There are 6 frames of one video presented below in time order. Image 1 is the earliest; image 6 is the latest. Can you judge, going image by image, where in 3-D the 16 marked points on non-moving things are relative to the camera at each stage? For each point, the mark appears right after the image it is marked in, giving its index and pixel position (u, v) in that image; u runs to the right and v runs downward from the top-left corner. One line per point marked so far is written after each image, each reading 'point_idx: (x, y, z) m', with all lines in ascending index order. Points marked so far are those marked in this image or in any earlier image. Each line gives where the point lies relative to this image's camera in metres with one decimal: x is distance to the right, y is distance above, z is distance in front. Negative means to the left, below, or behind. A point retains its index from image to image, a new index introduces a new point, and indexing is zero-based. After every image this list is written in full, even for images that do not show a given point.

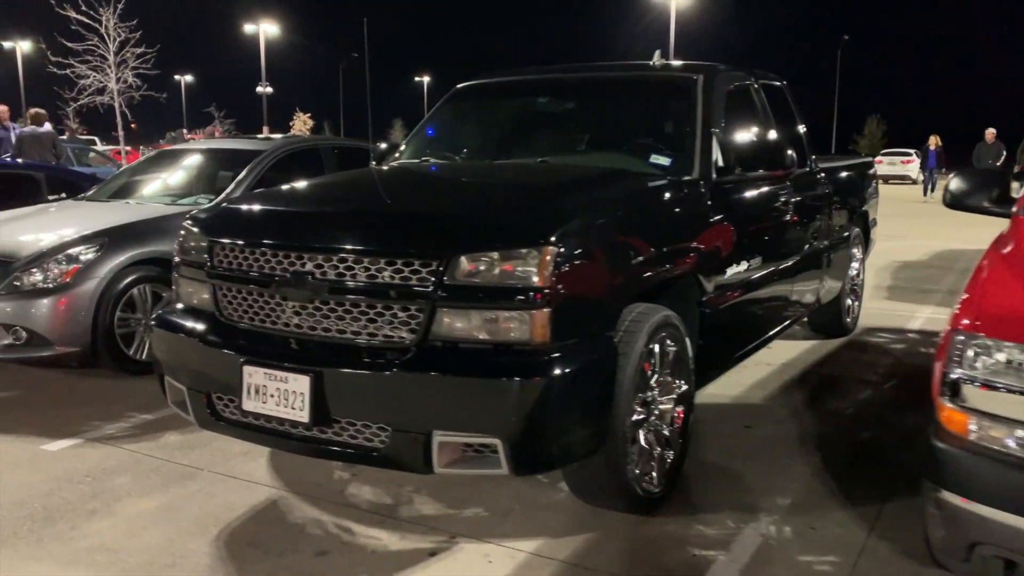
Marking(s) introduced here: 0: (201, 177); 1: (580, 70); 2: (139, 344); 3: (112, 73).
0: (-2.5, +0.9, +7.4) m
1: (+0.4, +1.1, +4.8) m
2: (-2.2, -0.3, +5.7) m
3: (-8.0, +4.3, +18.8) m
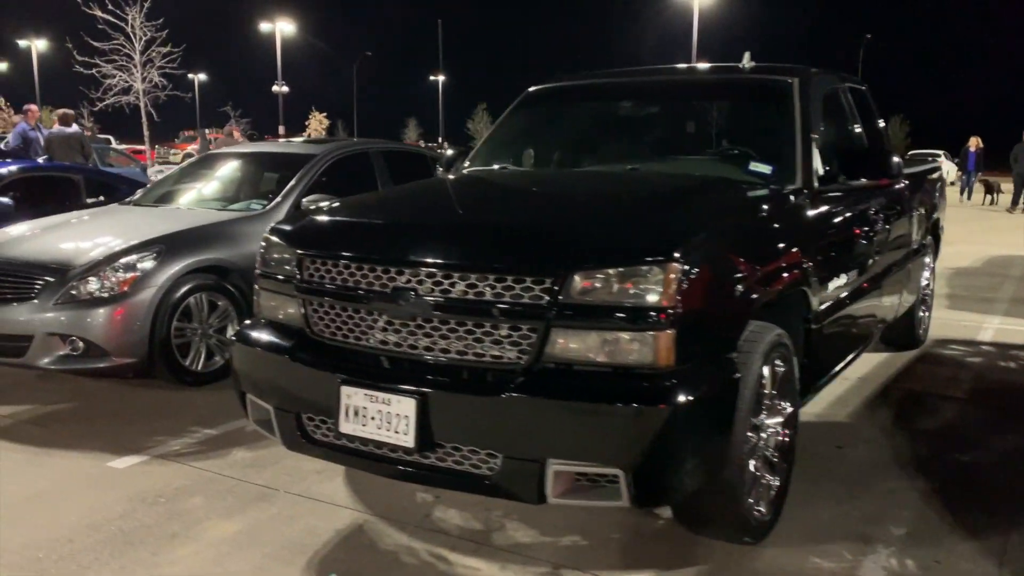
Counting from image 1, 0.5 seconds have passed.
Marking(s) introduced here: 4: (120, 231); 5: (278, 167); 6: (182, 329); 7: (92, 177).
0: (-2.1, +0.8, +7.2) m
1: (+0.7, +1.0, +4.6) m
2: (-1.9, -0.4, +5.5) m
3: (-7.4, +4.3, +18.7) m
4: (-2.3, +0.3, +5.6) m
5: (-1.8, +0.9, +7.1) m
6: (-1.9, -0.2, +5.4) m
7: (-4.0, +1.1, +9.0) m
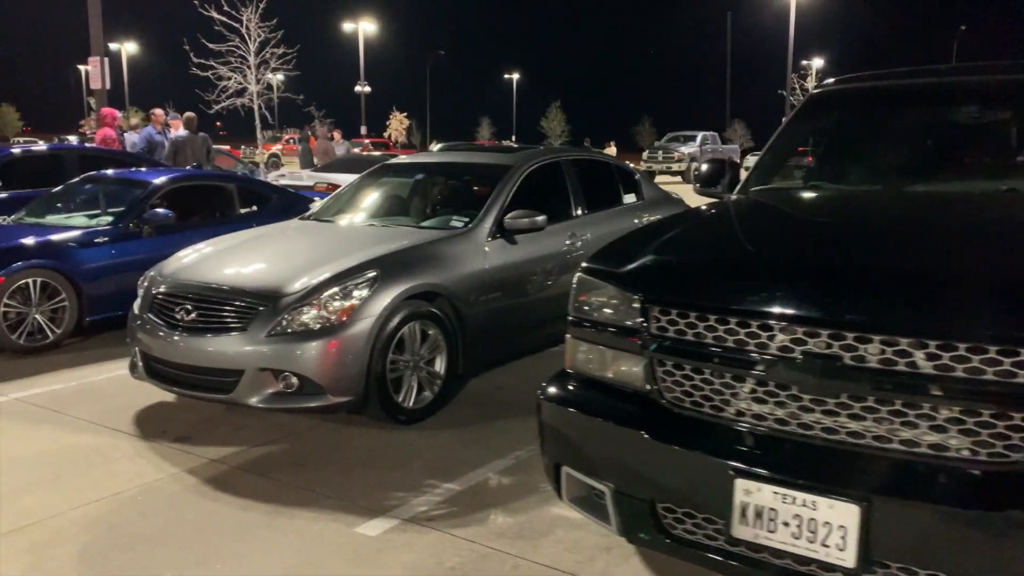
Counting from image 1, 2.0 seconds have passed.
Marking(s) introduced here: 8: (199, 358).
0: (-0.7, +0.7, +6.7) m
1: (+2.0, +0.9, +3.9) m
2: (-0.6, -0.5, +5.0) m
3: (-5.1, +4.2, +18.5) m
4: (-1.0, +0.2, +5.1) m
5: (-0.4, +0.8, +6.6) m
6: (-0.6, -0.4, +4.9) m
7: (-2.5, +0.9, +8.6) m
8: (-1.6, -0.4, +4.7) m
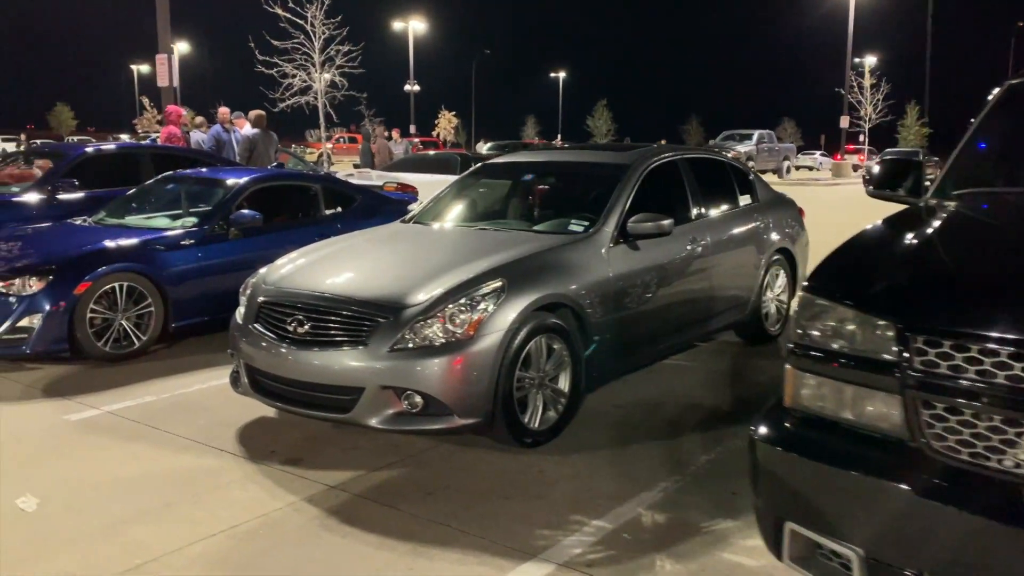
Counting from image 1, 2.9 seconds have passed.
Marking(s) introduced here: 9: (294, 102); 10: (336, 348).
0: (+0.1, +0.7, +6.3) m
1: (+2.6, +0.8, +3.3) m
2: (+0.1, -0.6, +4.5) m
3: (-3.8, +4.2, +18.3) m
4: (-0.3, +0.1, +4.7) m
5: (+0.3, +0.7, +6.2) m
6: (0.0, -0.4, +4.5) m
7: (-1.6, +0.9, +8.3) m
8: (-0.9, -0.4, +4.4) m
9: (-4.4, +3.8, +19.1) m
10: (-0.8, -0.3, +4.4) m
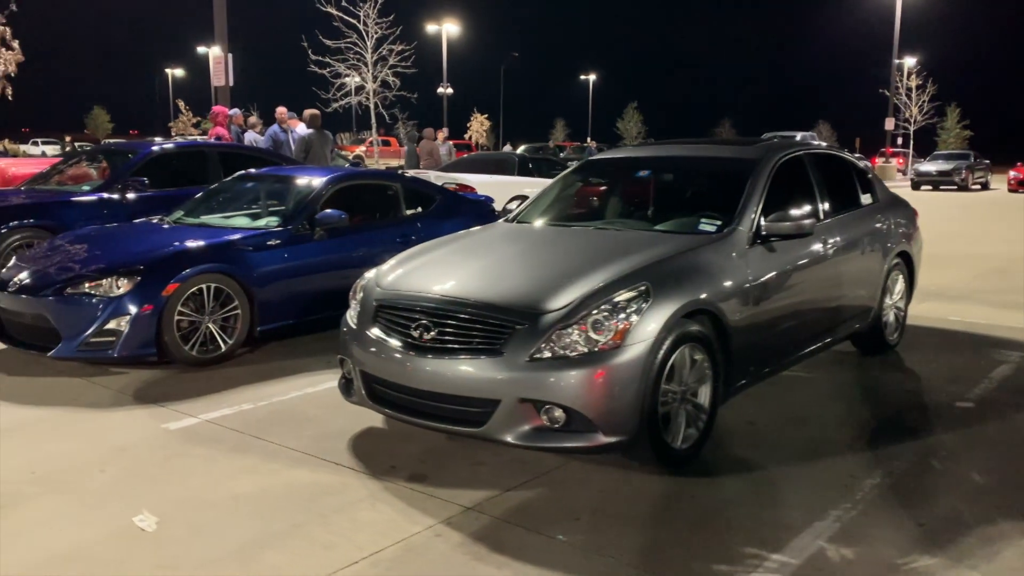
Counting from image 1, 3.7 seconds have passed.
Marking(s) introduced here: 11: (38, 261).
0: (+0.8, +0.6, +5.9) m
1: (+3.2, +0.8, +2.9) m
2: (+0.7, -0.6, +4.2) m
3: (-2.7, +4.2, +18.1) m
4: (+0.3, +0.1, +4.4) m
5: (+1.0, +0.7, +5.8) m
6: (+0.7, -0.5, +4.1) m
7: (-0.9, +0.9, +8.0) m
8: (-0.3, -0.4, +4.0) m
9: (-3.3, +3.7, +18.9) m
10: (-0.2, -0.3, +4.0) m
11: (-3.2, +0.2, +6.4) m
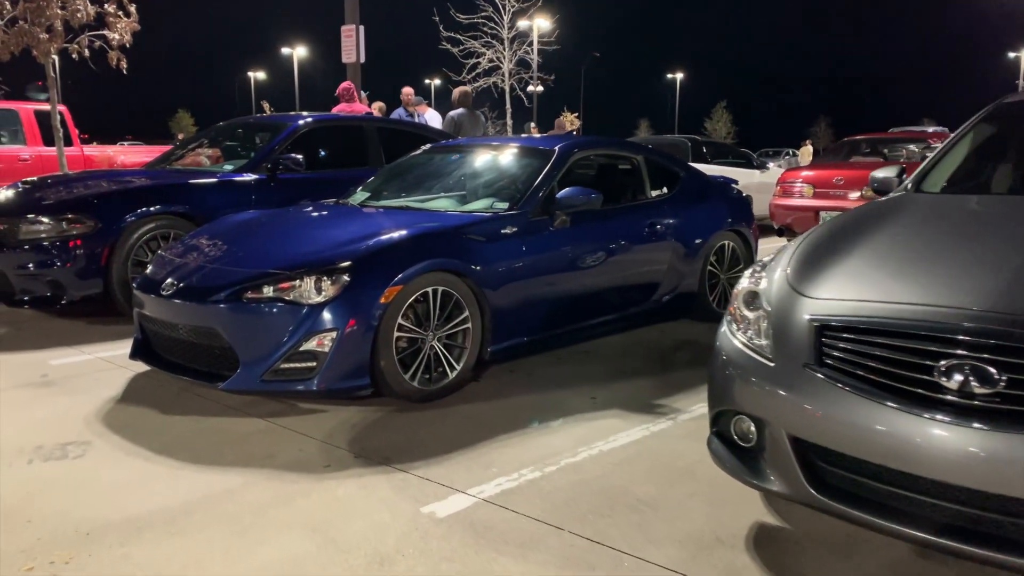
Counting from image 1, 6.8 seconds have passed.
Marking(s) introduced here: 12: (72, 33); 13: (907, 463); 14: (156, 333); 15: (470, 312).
0: (+2.4, +0.6, +3.9) m
1: (+4.6, +0.7, +0.7) m
2: (+2.2, -0.7, +2.2) m
3: (-0.2, +4.1, +16.3) m
4: (+1.8, +0.1, +2.4) m
5: (+2.6, +0.7, +3.8) m
6: (+2.1, -0.5, +2.1) m
7: (+0.9, +0.8, +6.1) m
8: (+1.2, -0.4, +2.1) m
9: (-0.7, +3.7, +17.1) m
10: (+1.3, -0.3, +2.1) m
11: (-1.6, +0.2, +4.7) m
12: (-5.0, +2.9, +10.7) m
13: (+1.0, -0.4, +2.3) m
14: (-1.7, -0.2, +4.5) m
15: (-0.2, -0.1, +4.6) m
